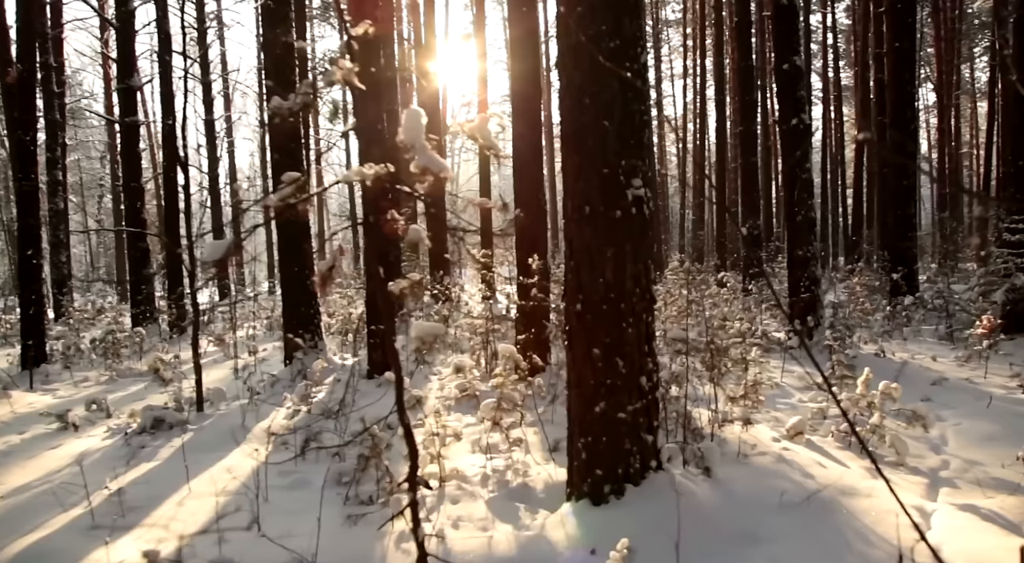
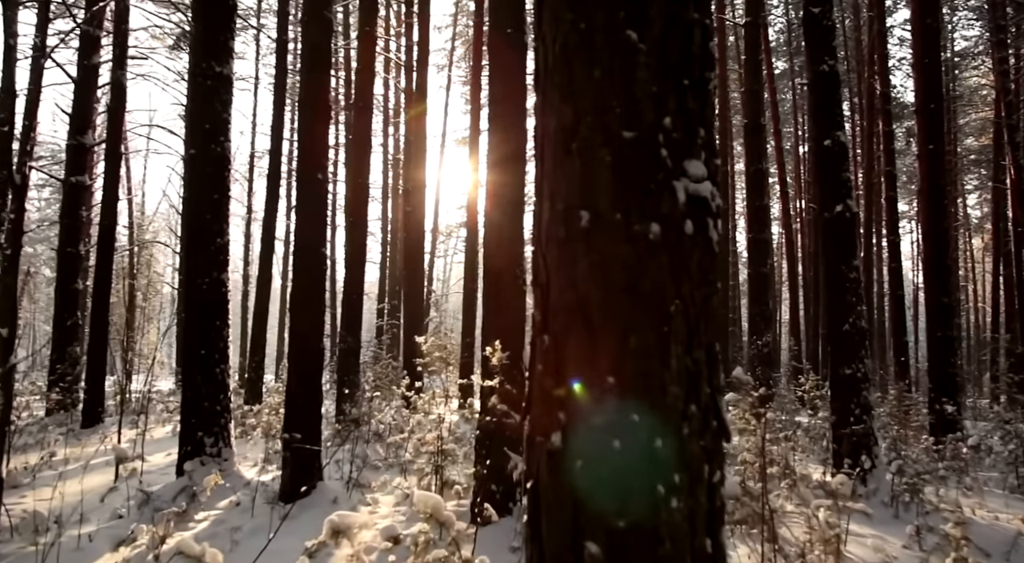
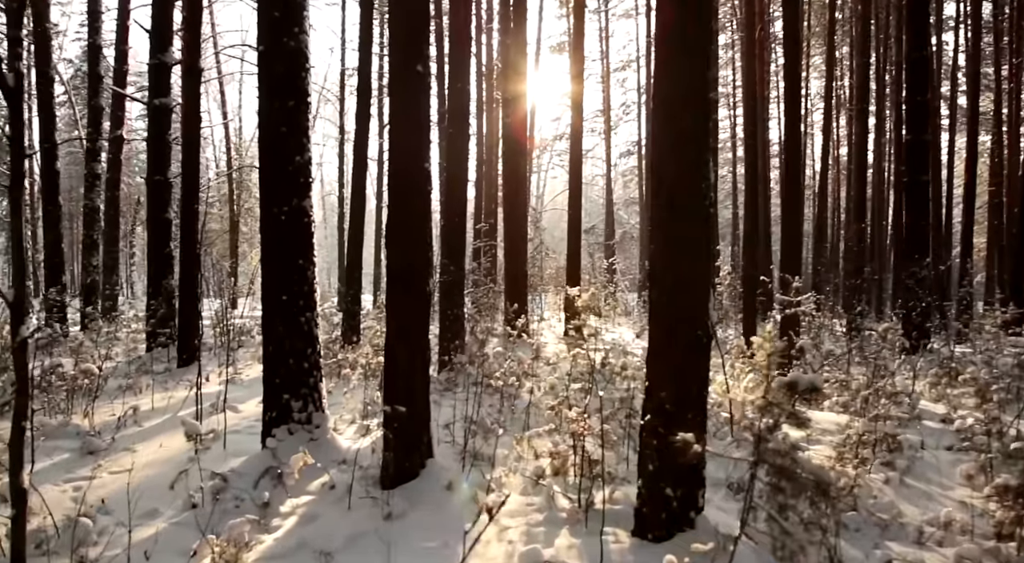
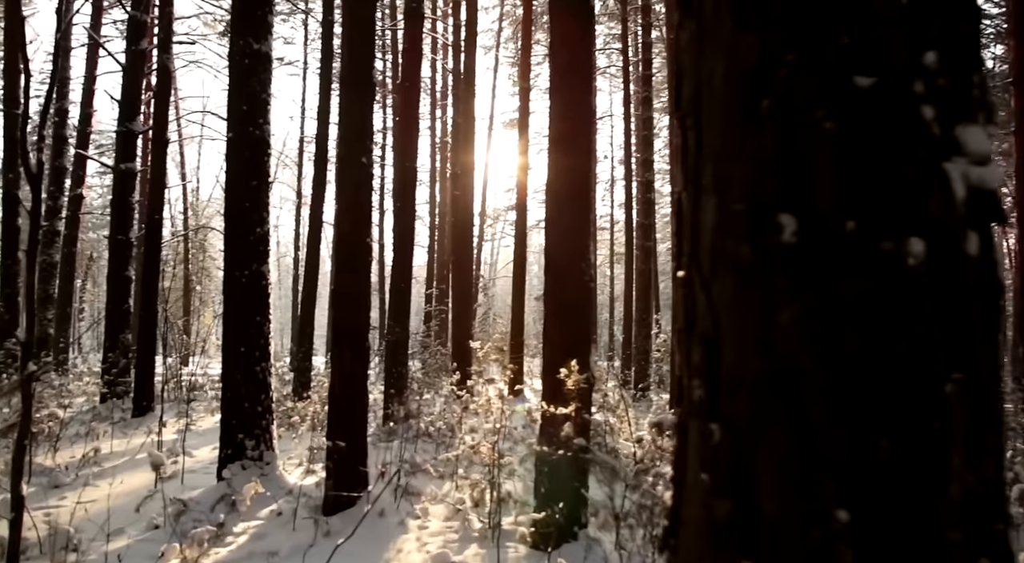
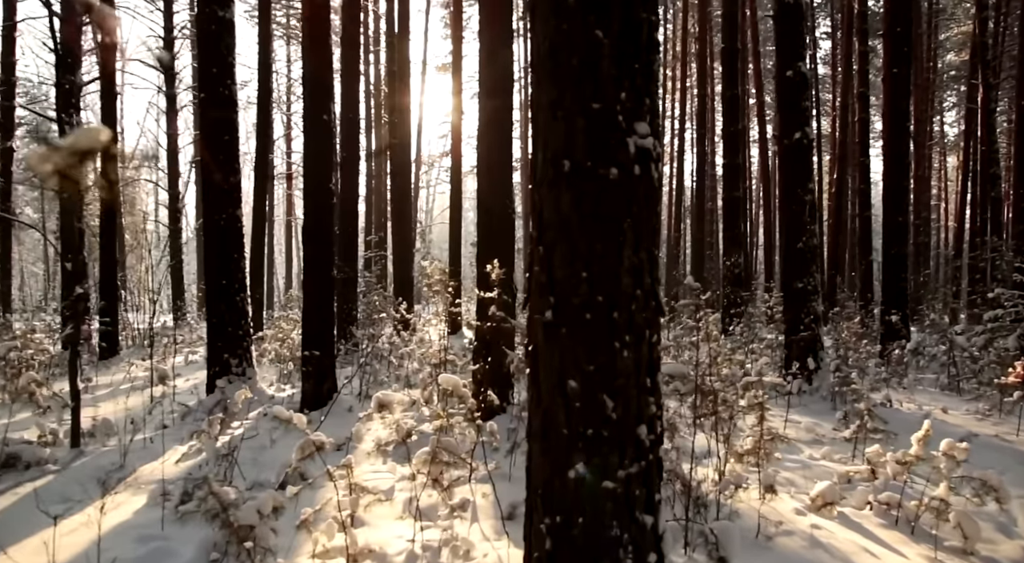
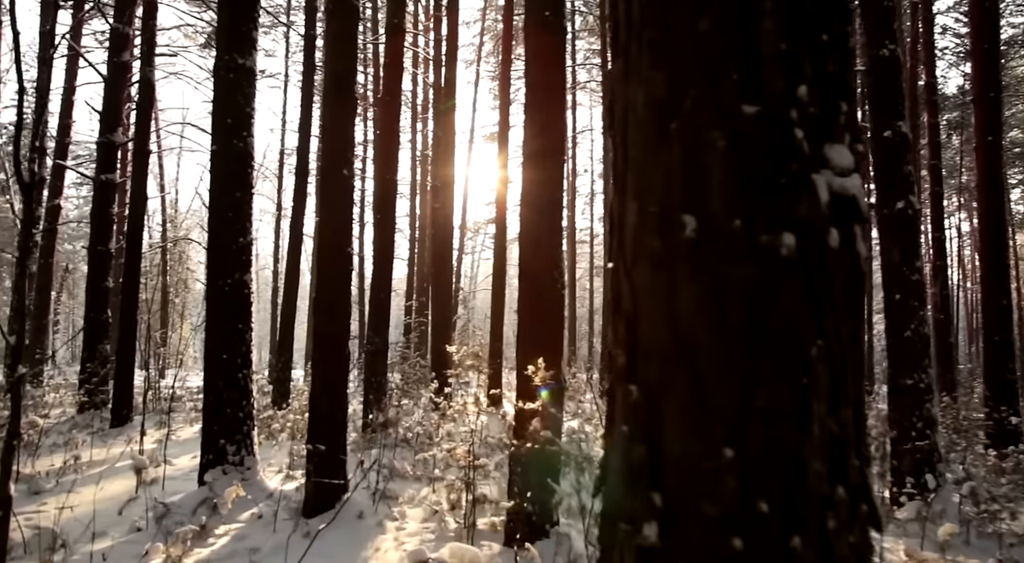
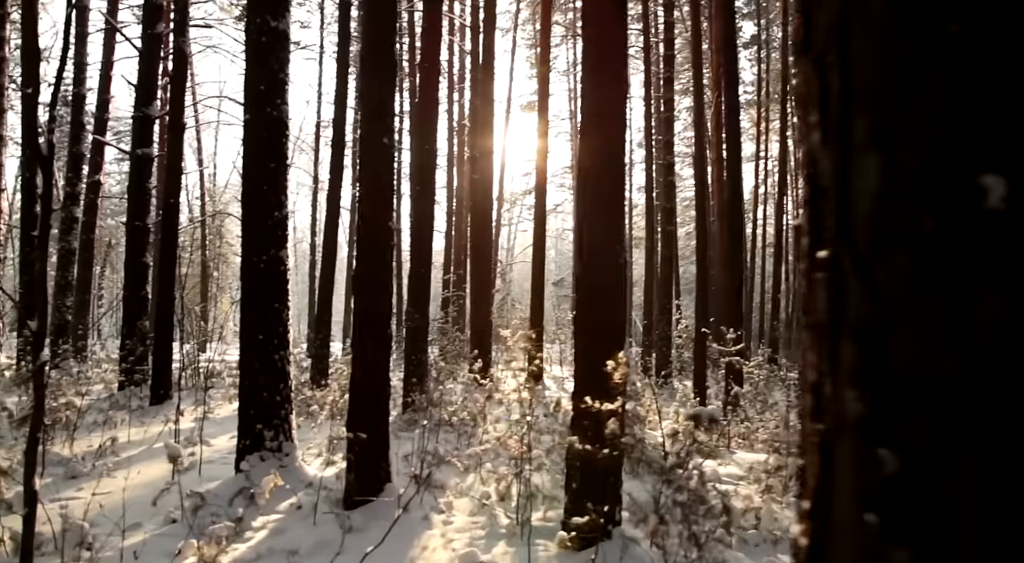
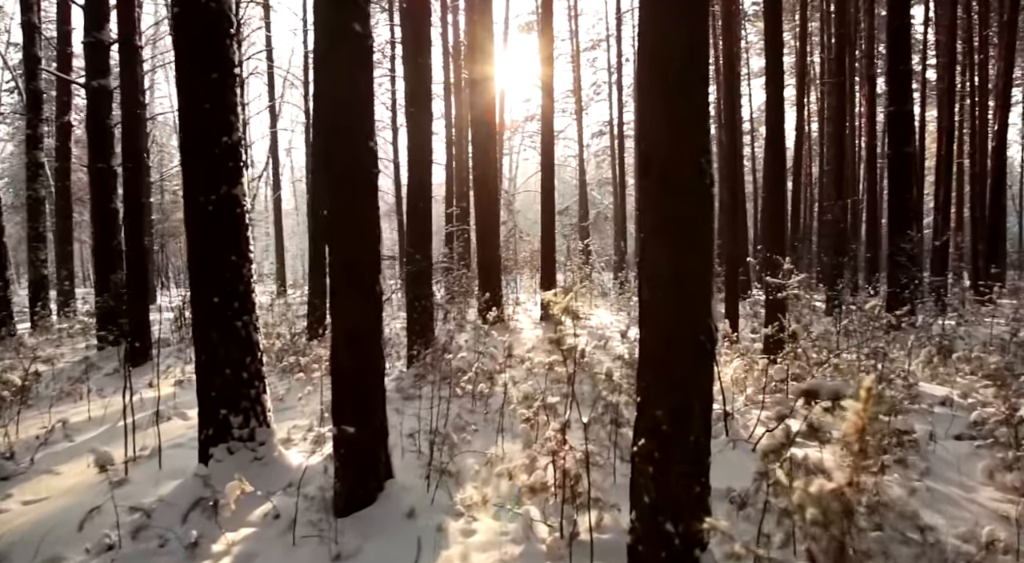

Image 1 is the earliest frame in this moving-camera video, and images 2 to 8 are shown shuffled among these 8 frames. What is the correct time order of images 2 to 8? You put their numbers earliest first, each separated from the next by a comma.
5, 2, 6, 4, 7, 3, 8
